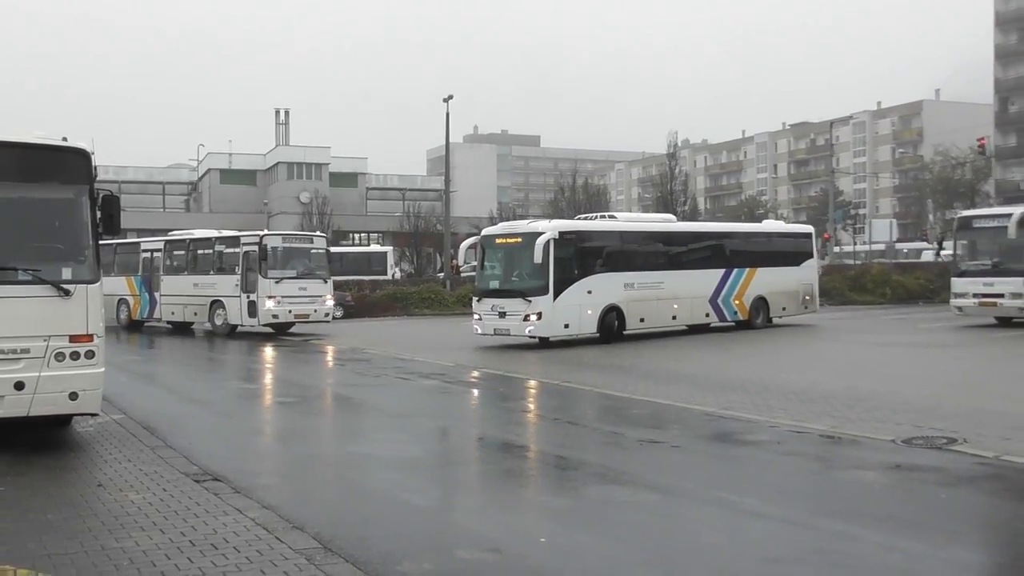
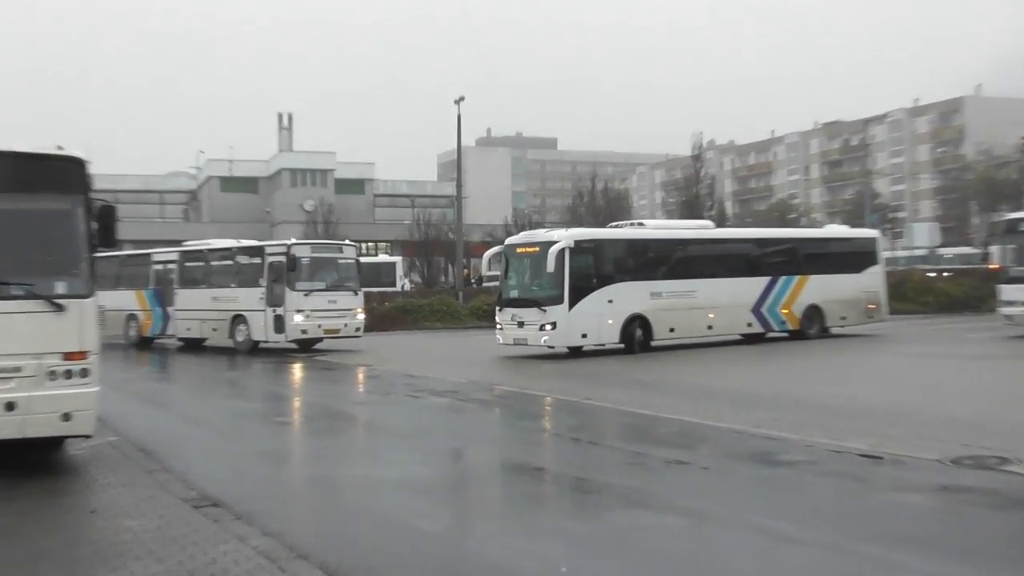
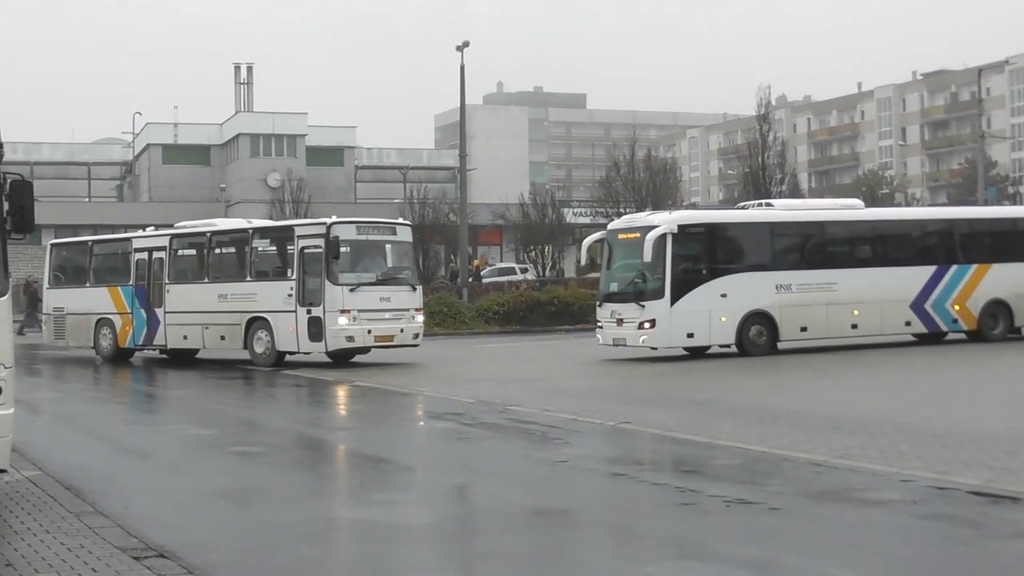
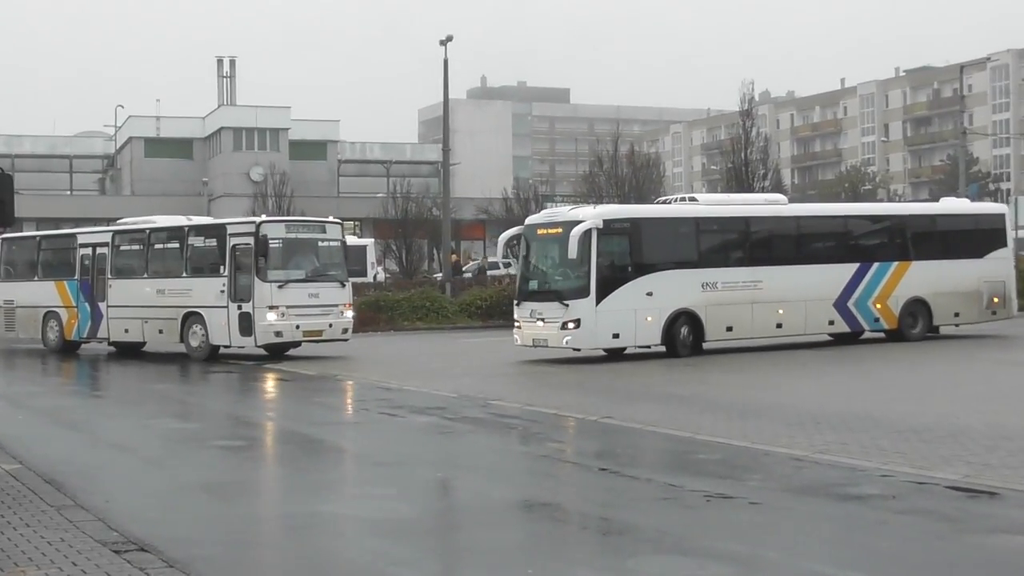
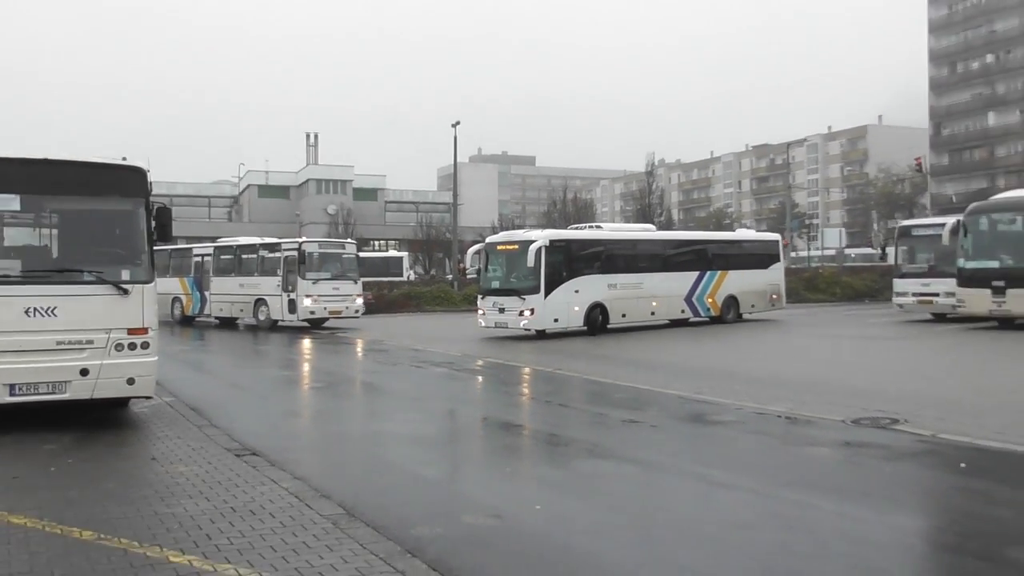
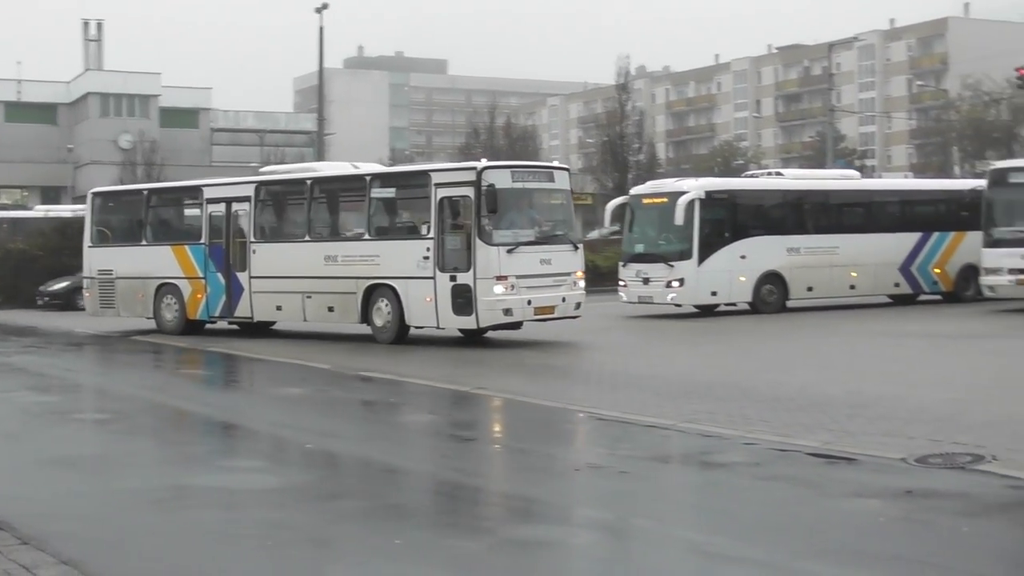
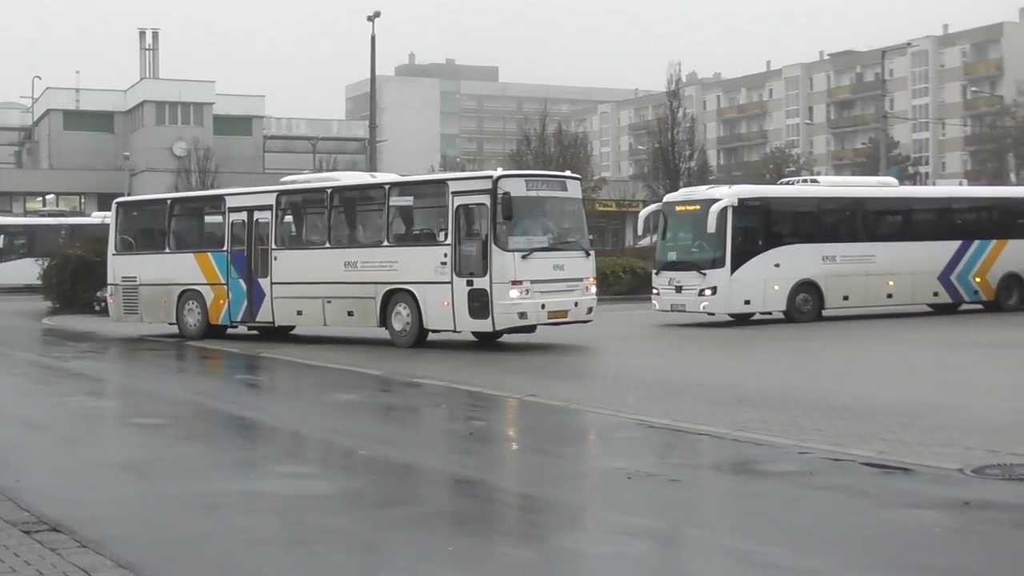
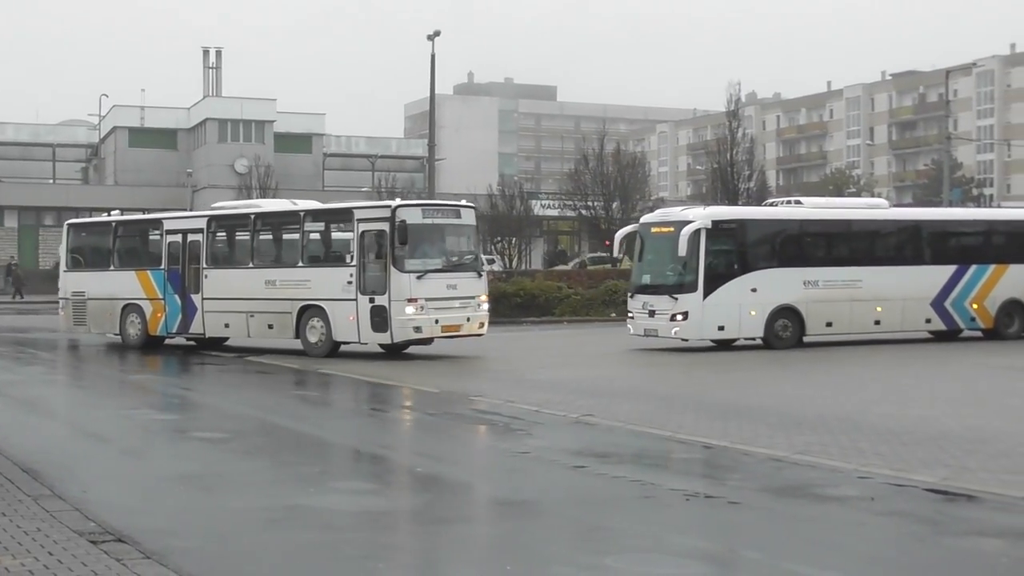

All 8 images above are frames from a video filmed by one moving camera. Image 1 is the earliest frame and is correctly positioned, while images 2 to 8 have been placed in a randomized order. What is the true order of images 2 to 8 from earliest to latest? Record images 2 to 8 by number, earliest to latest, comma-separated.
5, 2, 4, 3, 8, 7, 6
